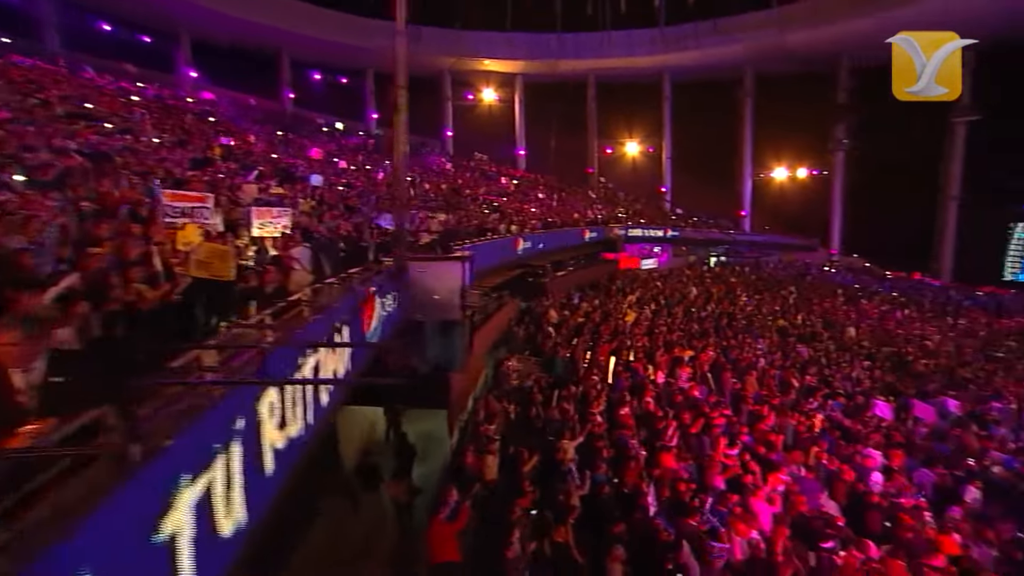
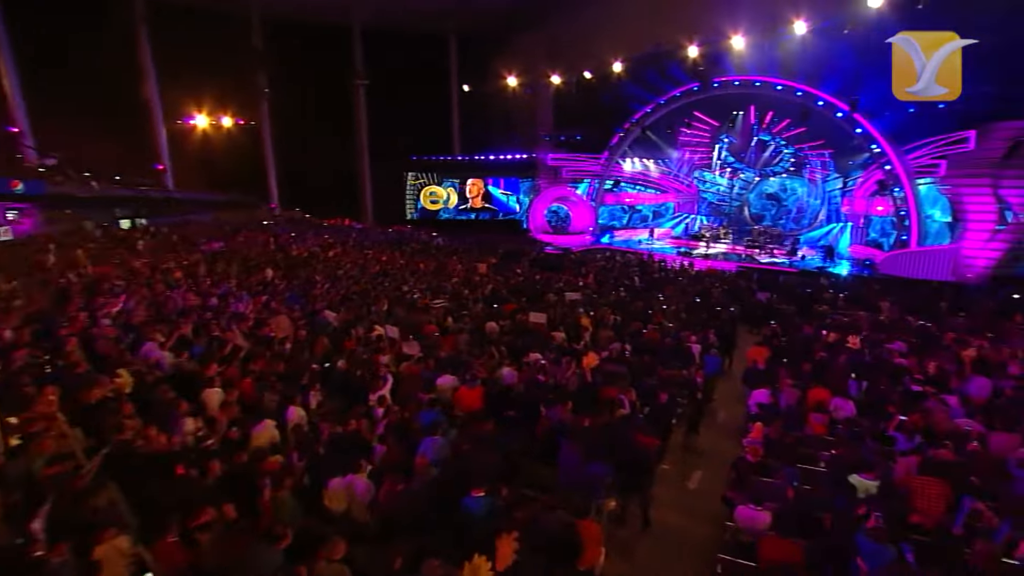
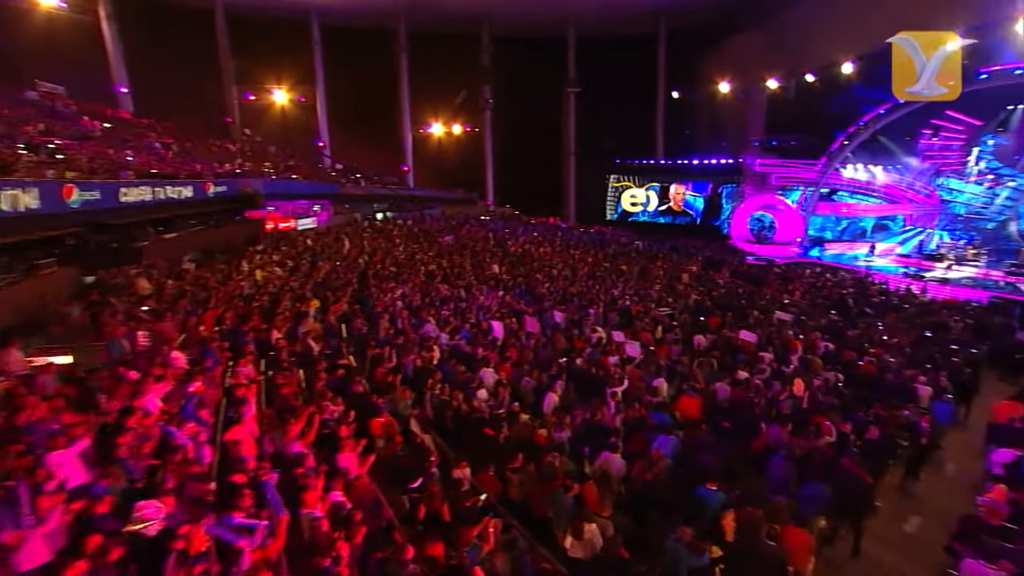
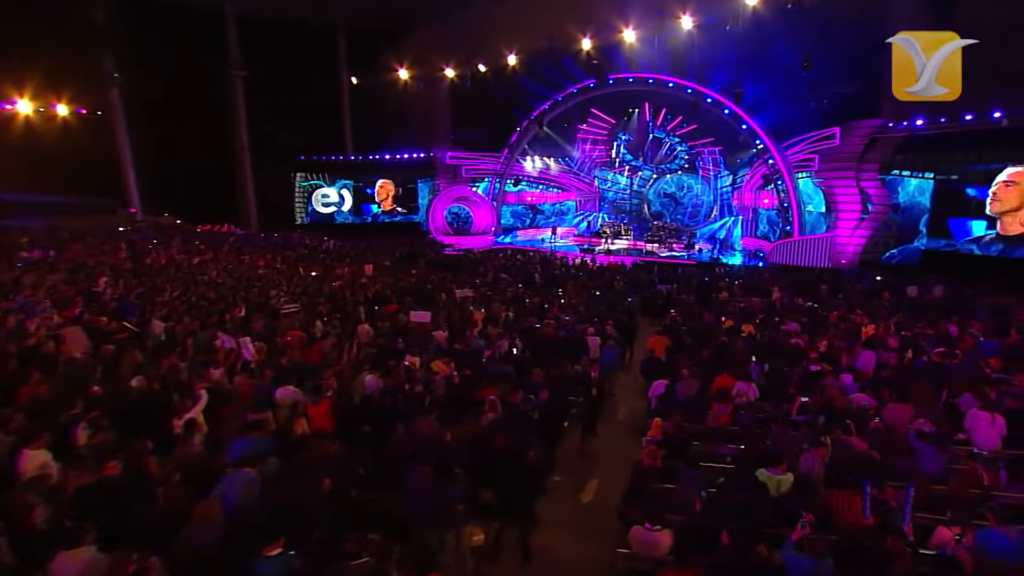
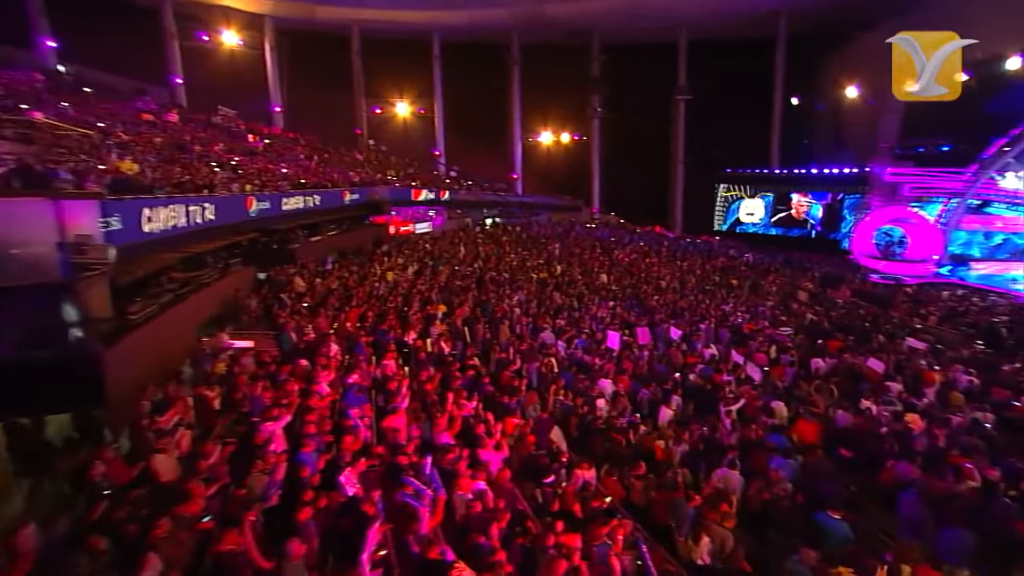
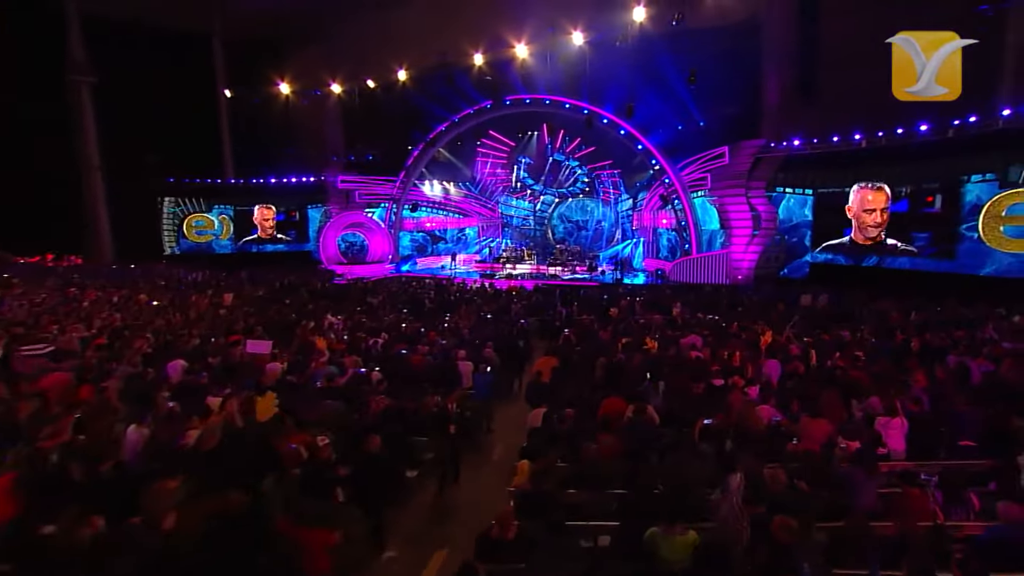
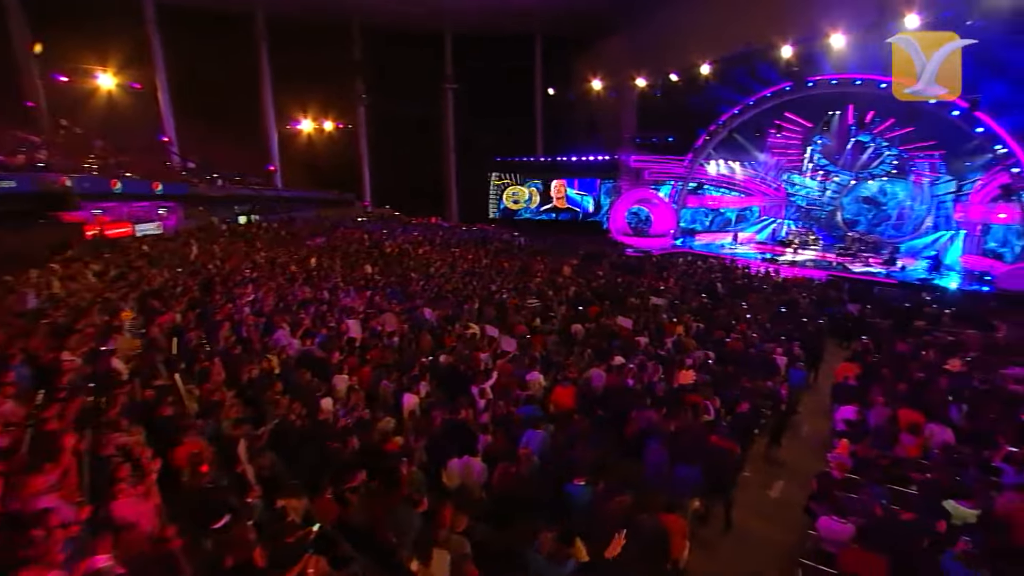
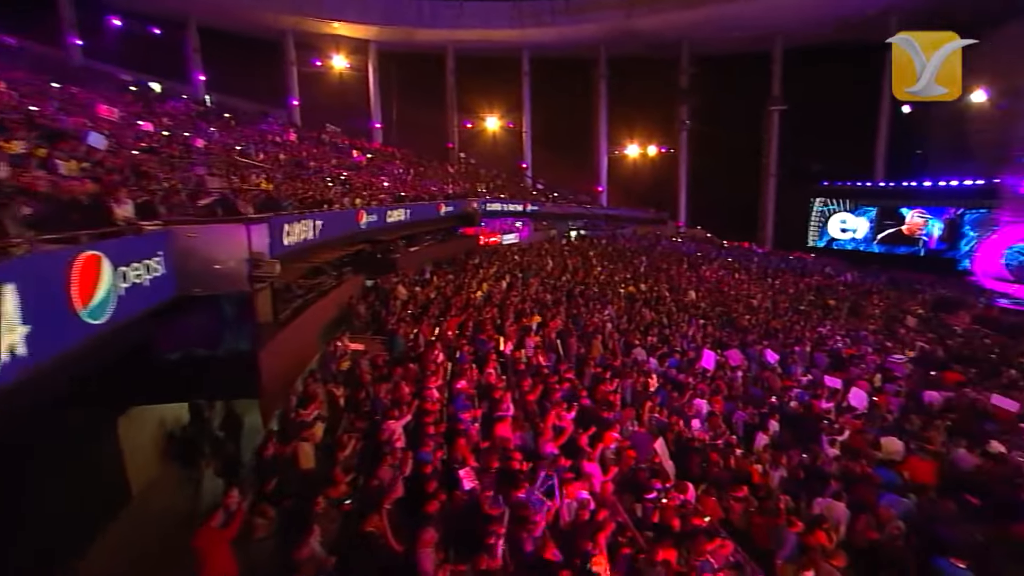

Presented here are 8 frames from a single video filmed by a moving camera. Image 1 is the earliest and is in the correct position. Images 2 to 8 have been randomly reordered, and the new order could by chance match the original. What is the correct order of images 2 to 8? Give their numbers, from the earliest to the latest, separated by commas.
8, 5, 3, 7, 2, 4, 6
